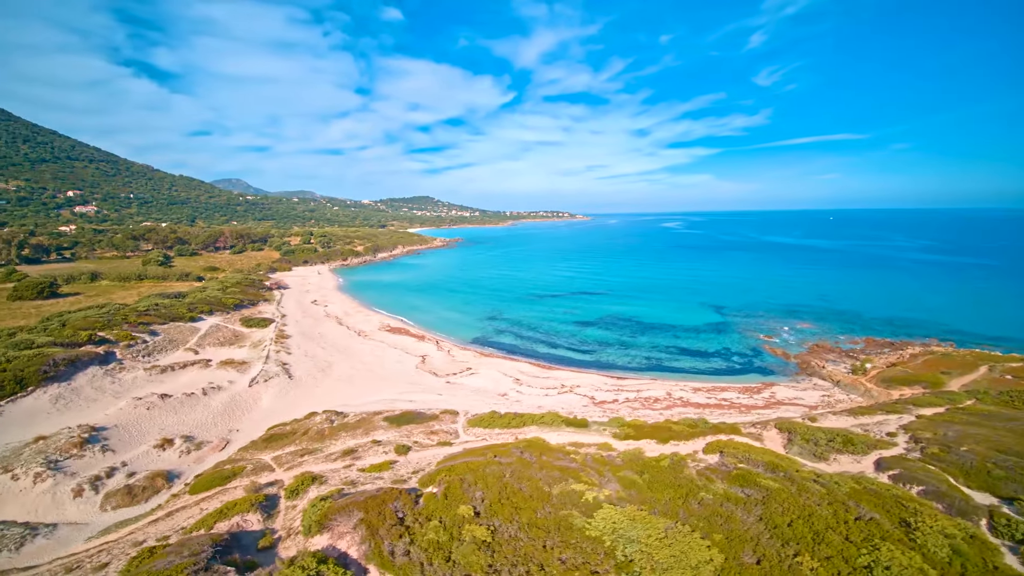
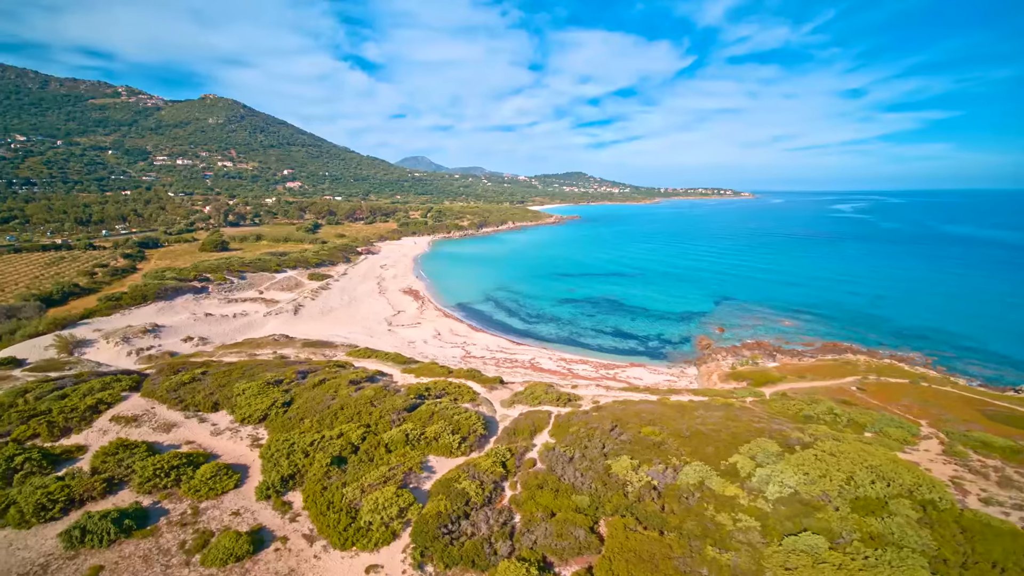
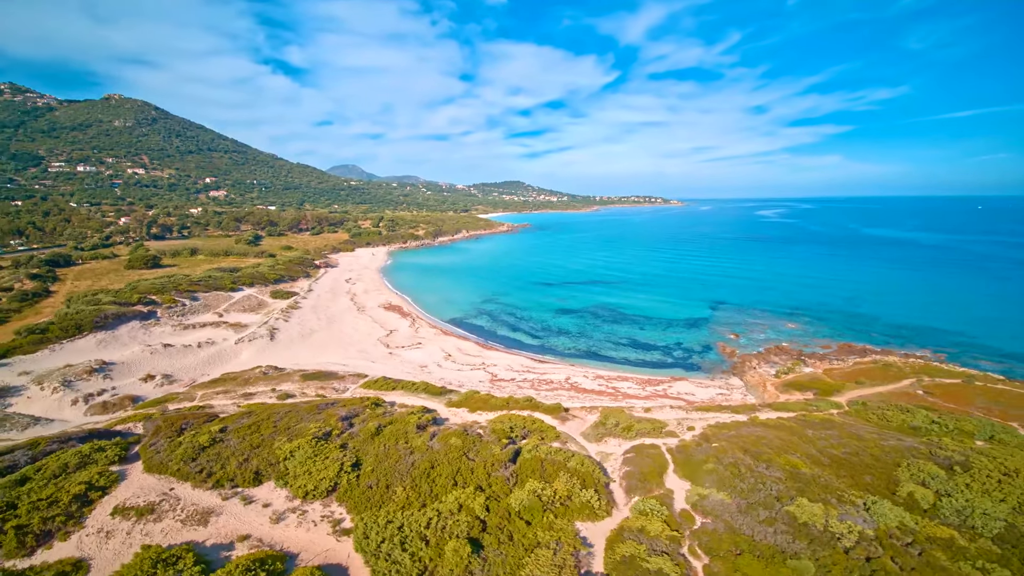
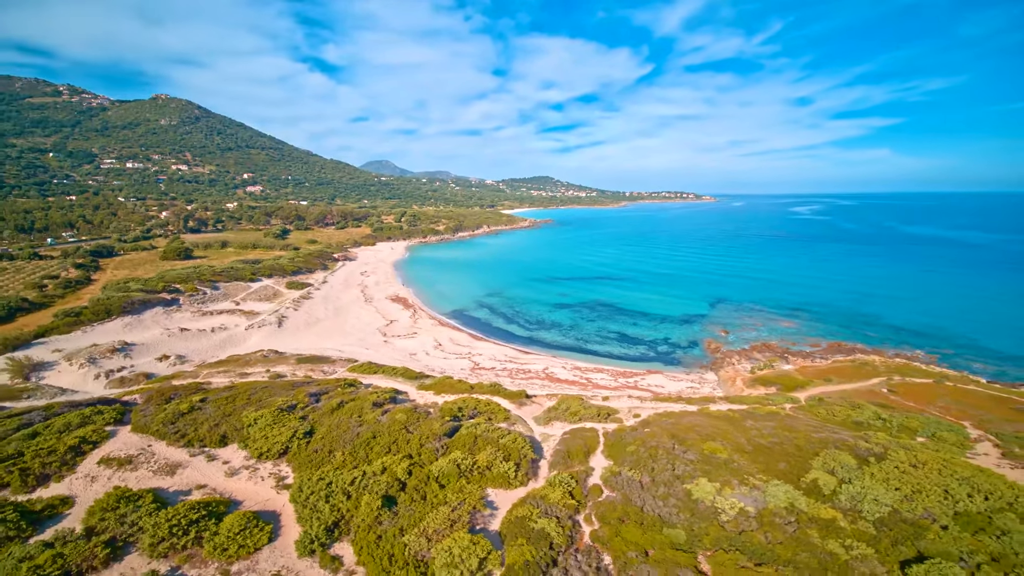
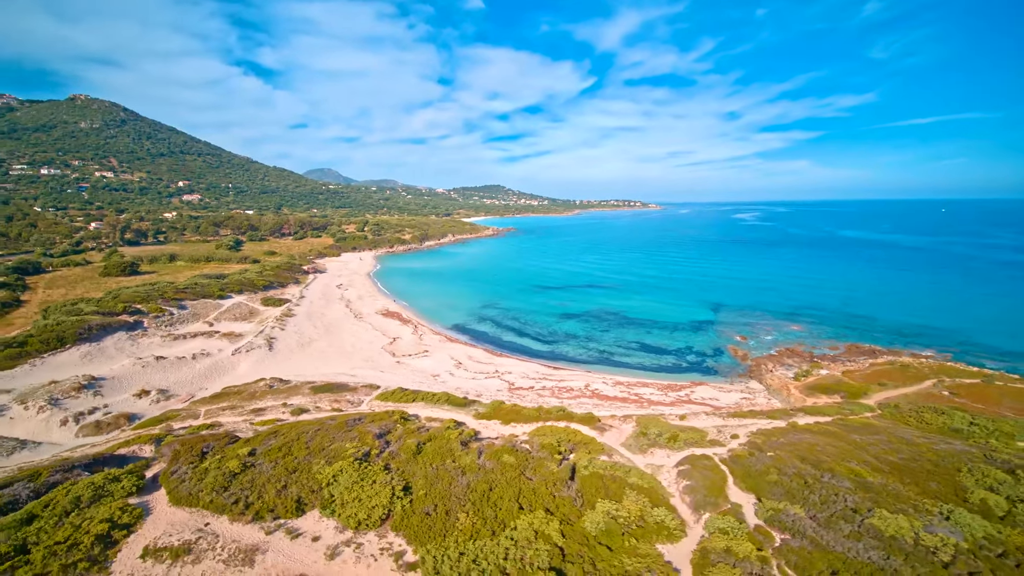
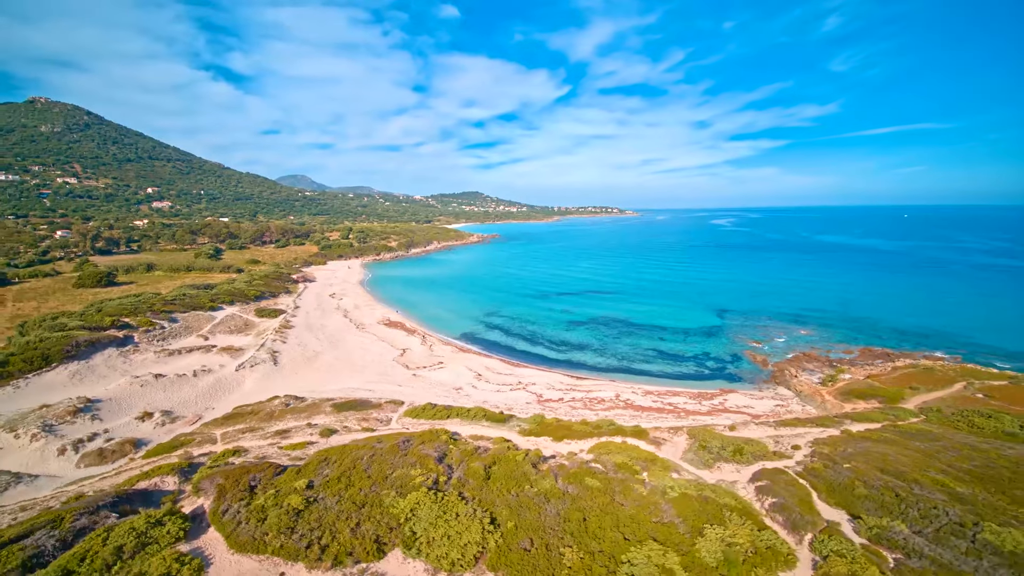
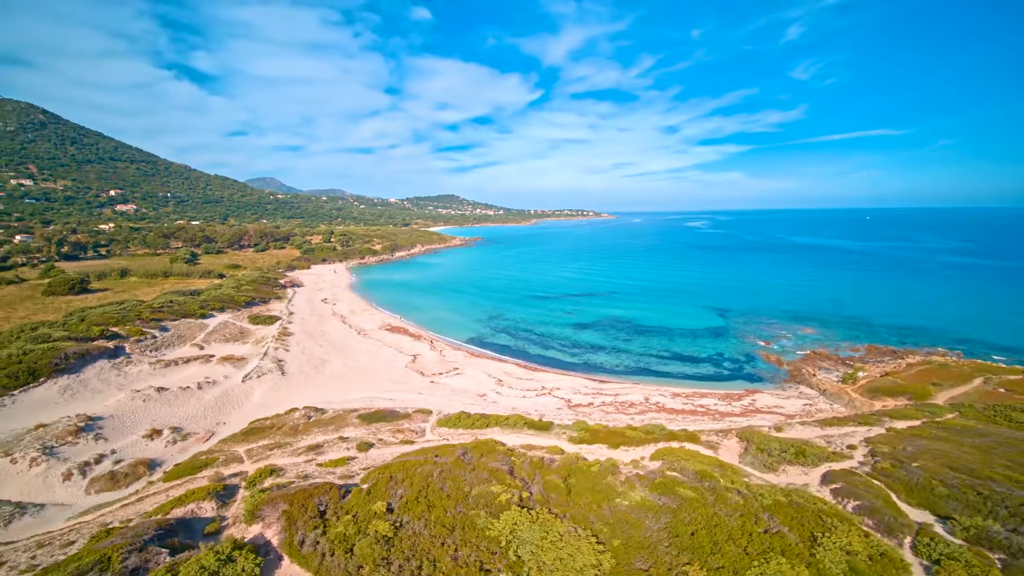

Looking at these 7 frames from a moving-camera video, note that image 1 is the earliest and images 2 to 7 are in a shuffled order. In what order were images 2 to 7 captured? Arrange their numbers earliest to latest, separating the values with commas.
7, 6, 5, 3, 4, 2
